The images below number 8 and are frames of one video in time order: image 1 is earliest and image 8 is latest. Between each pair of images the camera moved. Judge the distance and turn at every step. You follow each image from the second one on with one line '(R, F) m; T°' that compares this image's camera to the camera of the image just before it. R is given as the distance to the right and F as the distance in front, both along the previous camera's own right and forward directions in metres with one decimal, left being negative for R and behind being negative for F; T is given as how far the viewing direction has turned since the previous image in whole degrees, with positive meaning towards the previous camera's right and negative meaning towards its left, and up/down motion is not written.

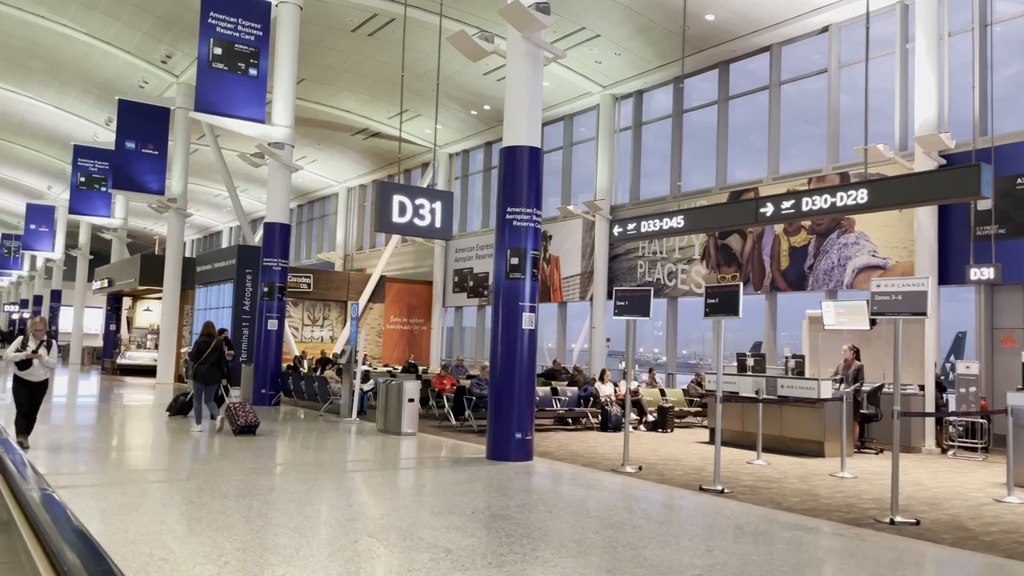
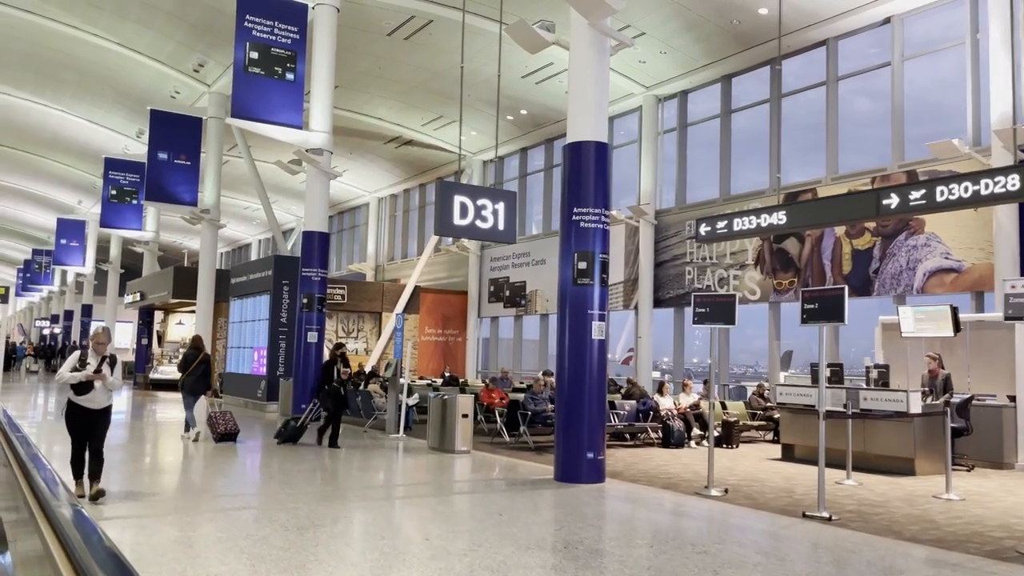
(-0.4, +0.6) m; -2°
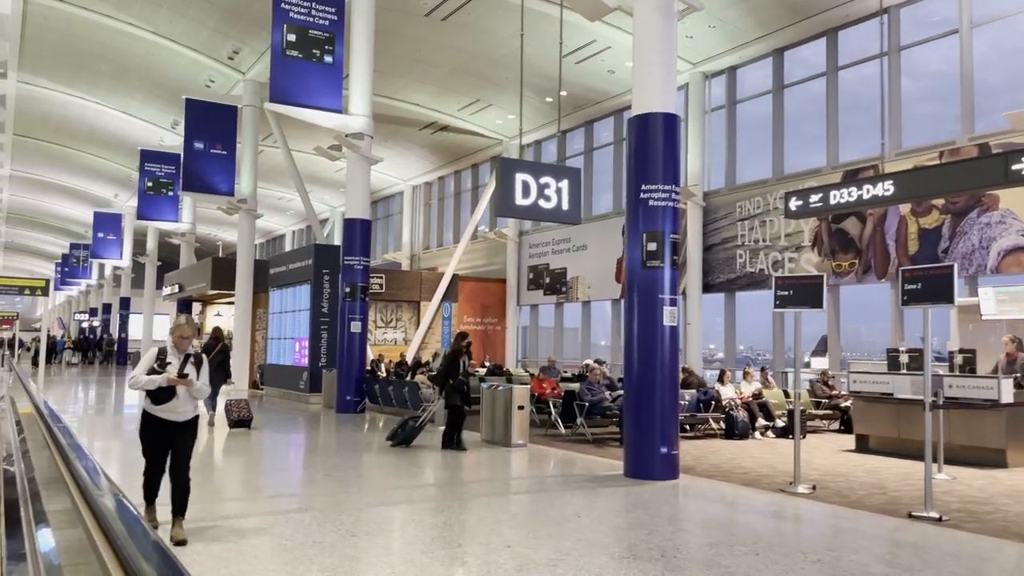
(-0.3, +0.4) m; -2°
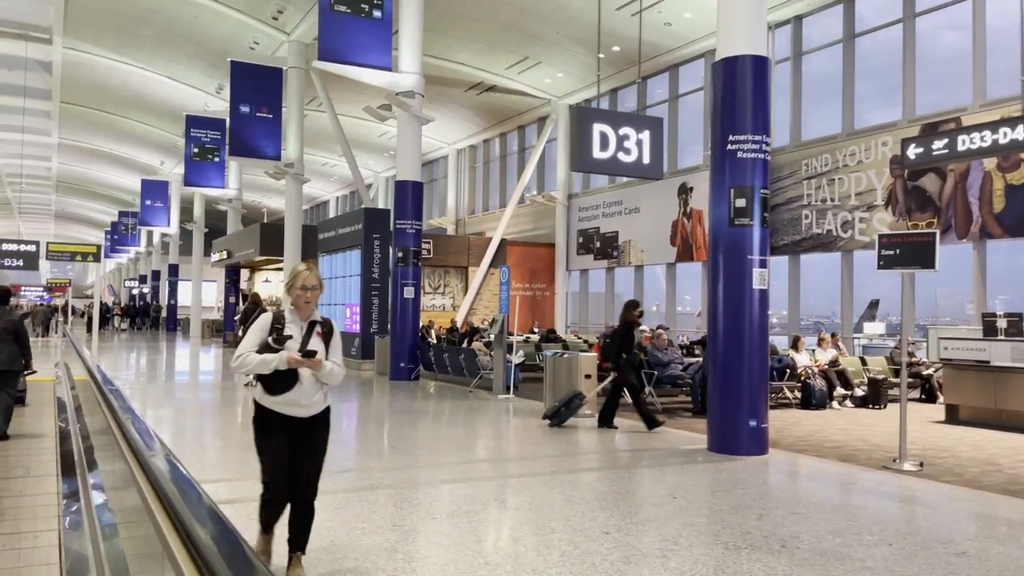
(-0.3, +0.4) m; -3°
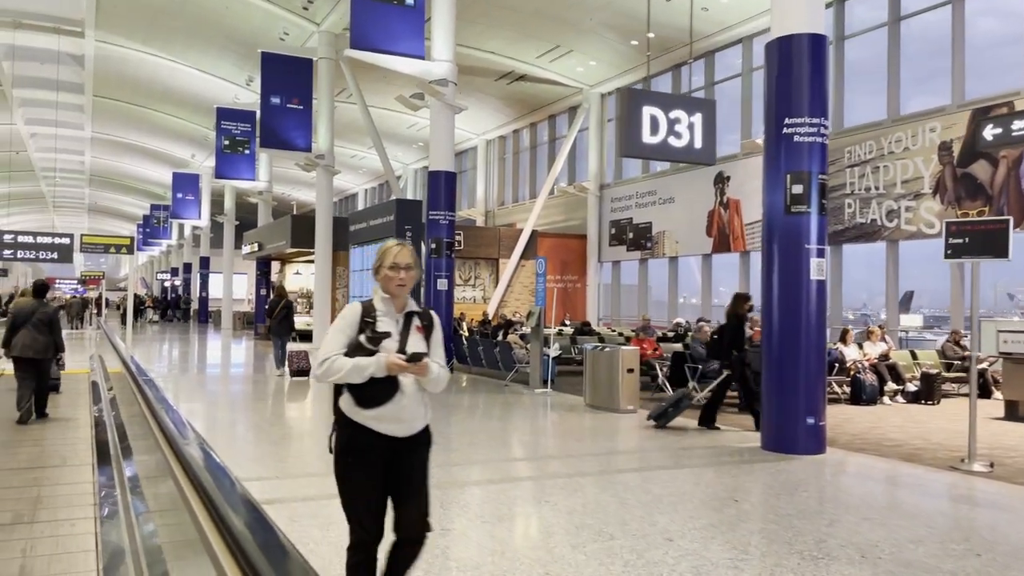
(-0.1, +0.2) m; -2°
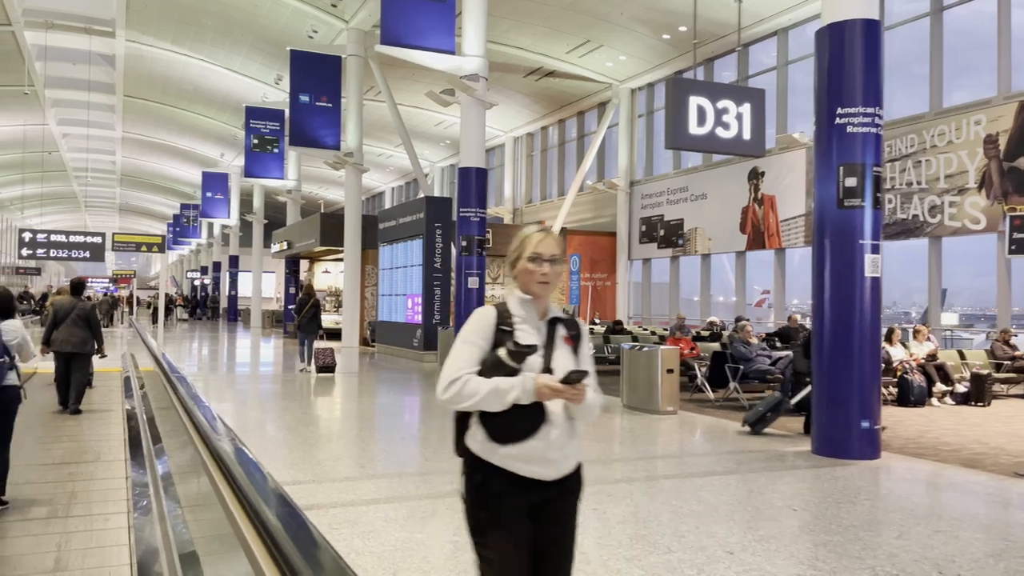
(-0.1, +0.2) m; -2°
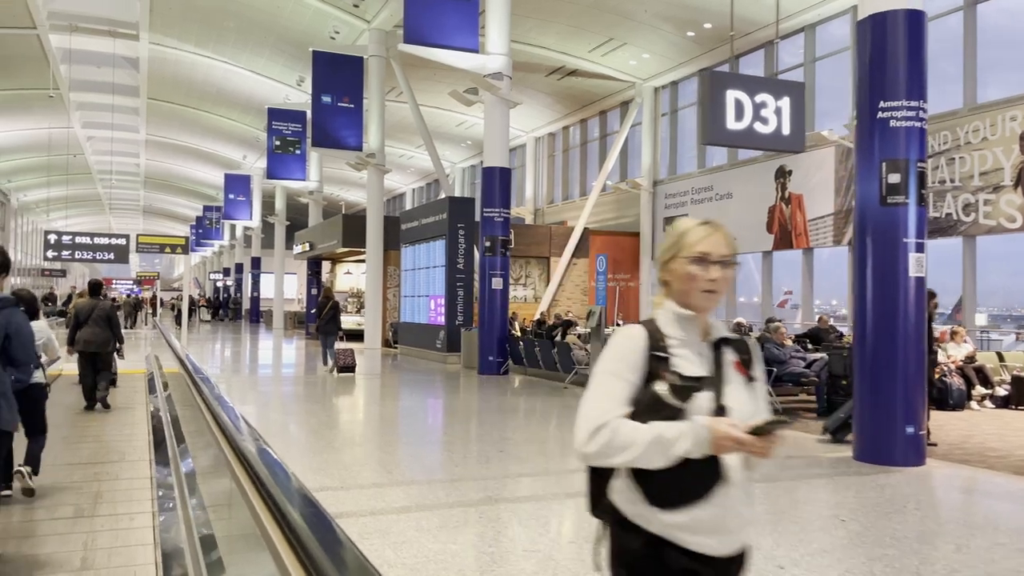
(-0.1, +0.1) m; -1°
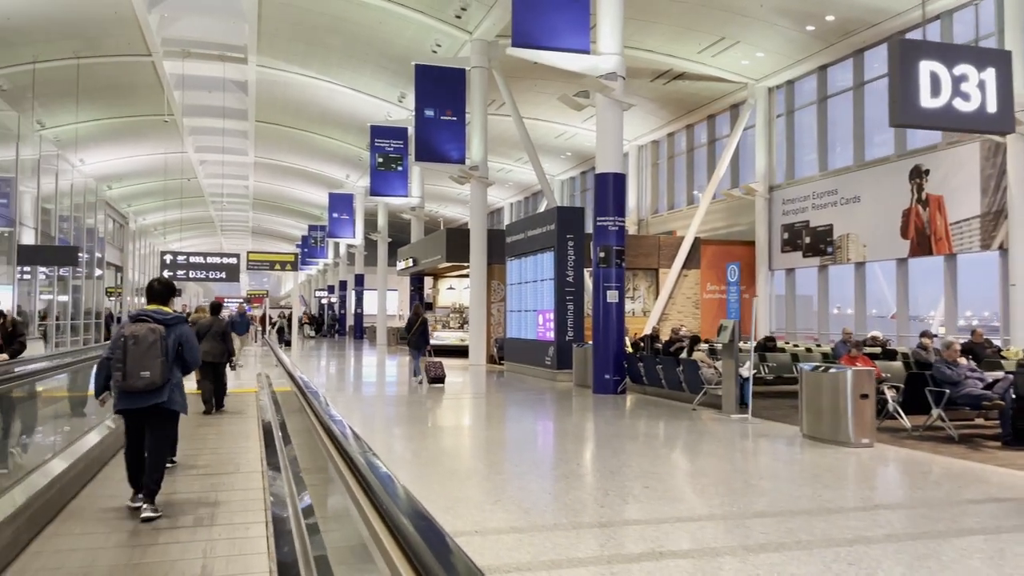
(-0.3, +0.6) m; -7°
